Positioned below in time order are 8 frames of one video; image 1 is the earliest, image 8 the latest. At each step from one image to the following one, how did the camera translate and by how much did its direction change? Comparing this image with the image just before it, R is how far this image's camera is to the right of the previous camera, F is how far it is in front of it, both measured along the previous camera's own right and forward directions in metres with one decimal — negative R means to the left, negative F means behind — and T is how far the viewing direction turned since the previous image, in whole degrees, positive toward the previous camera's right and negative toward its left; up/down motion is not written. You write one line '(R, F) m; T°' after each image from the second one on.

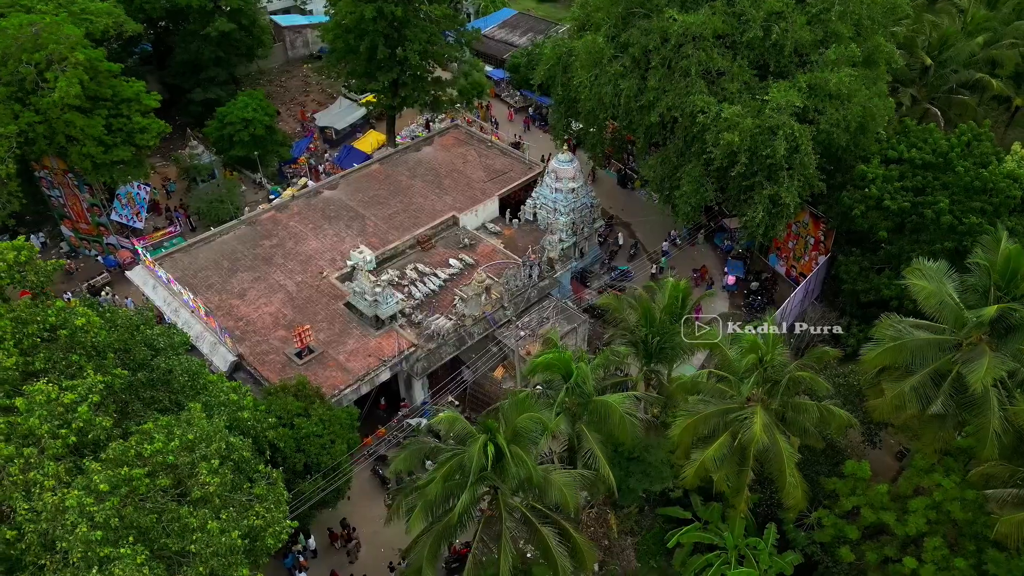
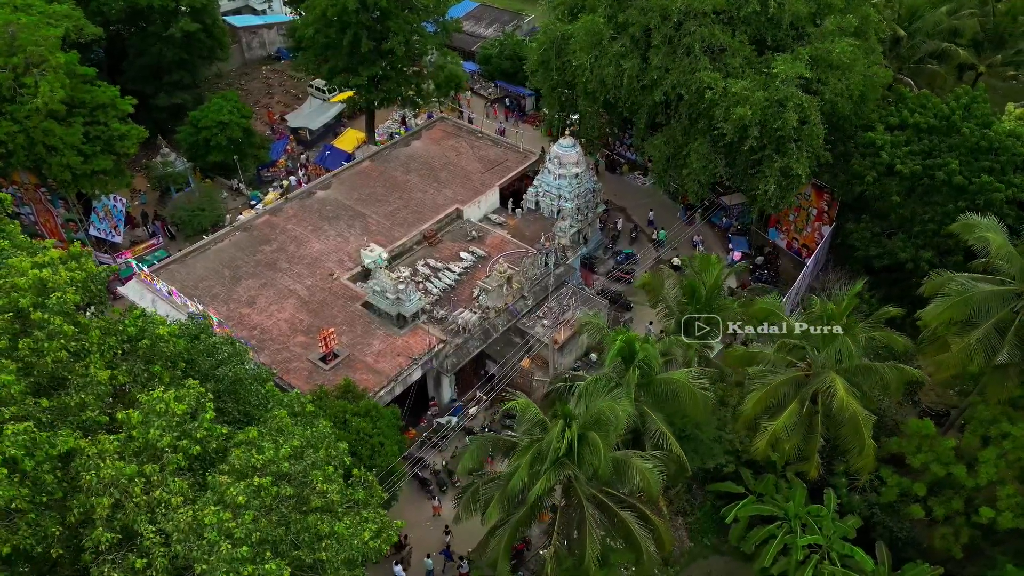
(-2.7, +0.7) m; +4°
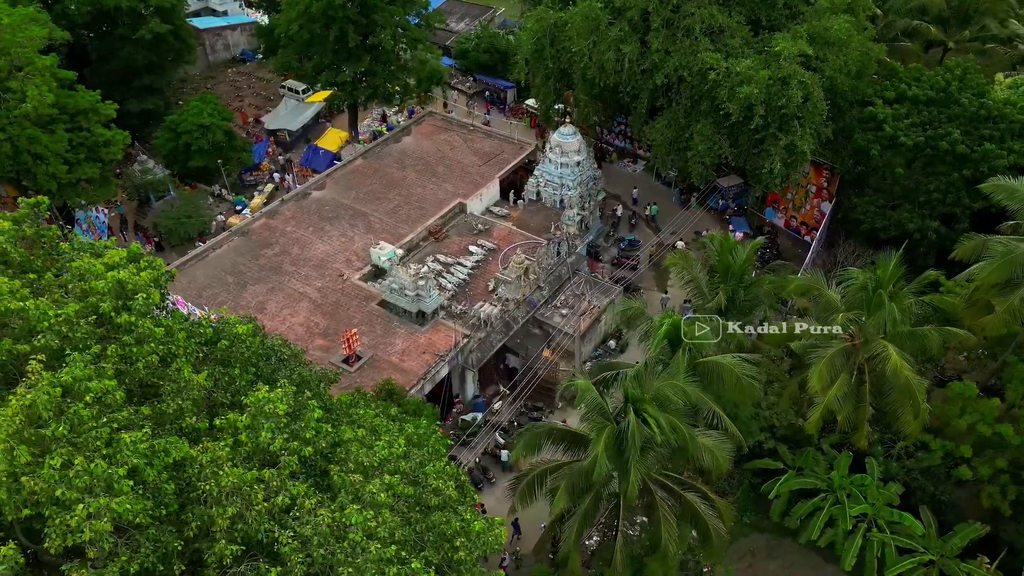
(-2.1, +0.5) m; +4°
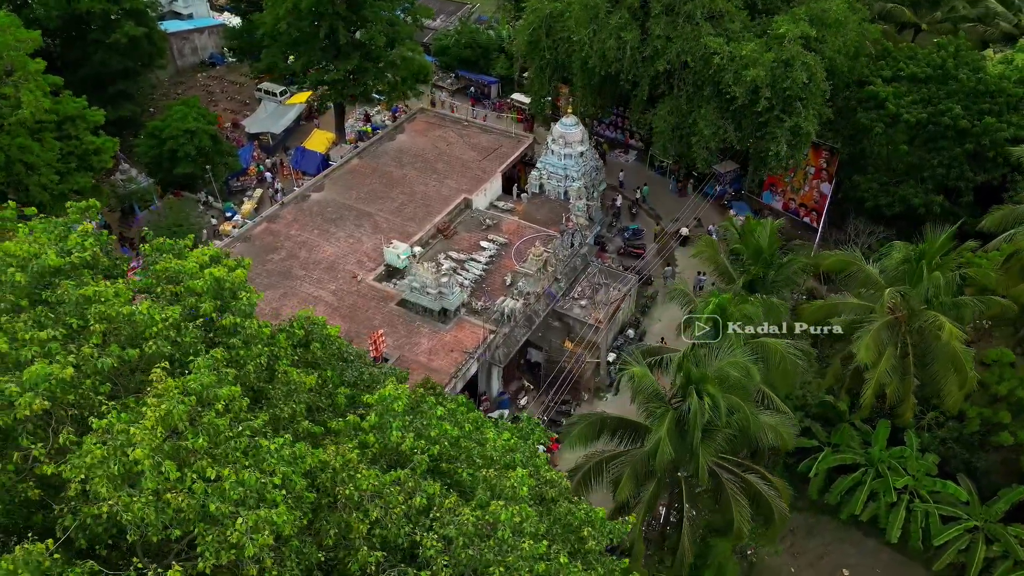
(-2.0, +0.4) m; +3°
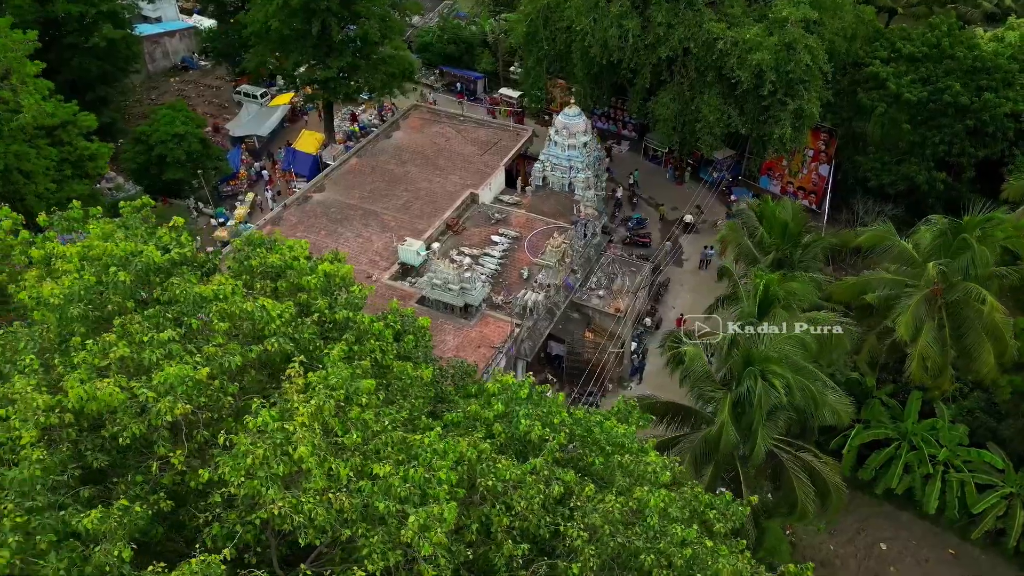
(-1.8, +0.4) m; +3°
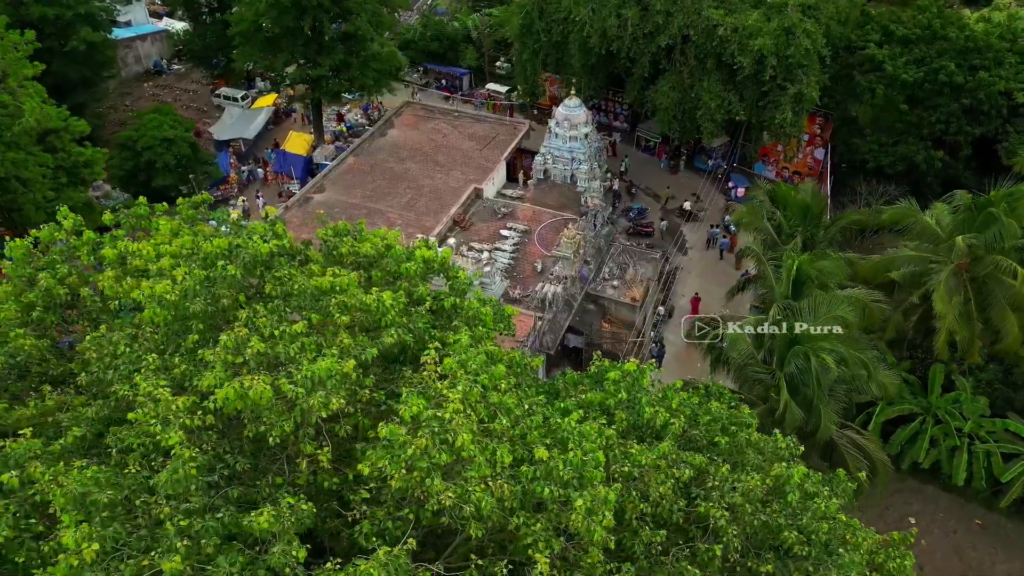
(-1.6, +0.3) m; +3°
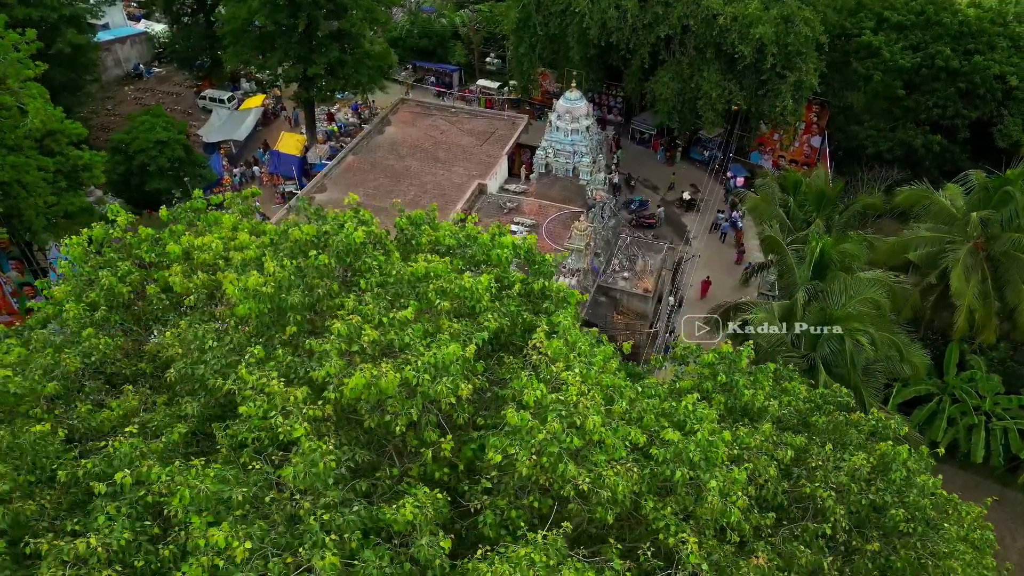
(-1.2, +0.2) m; +2°
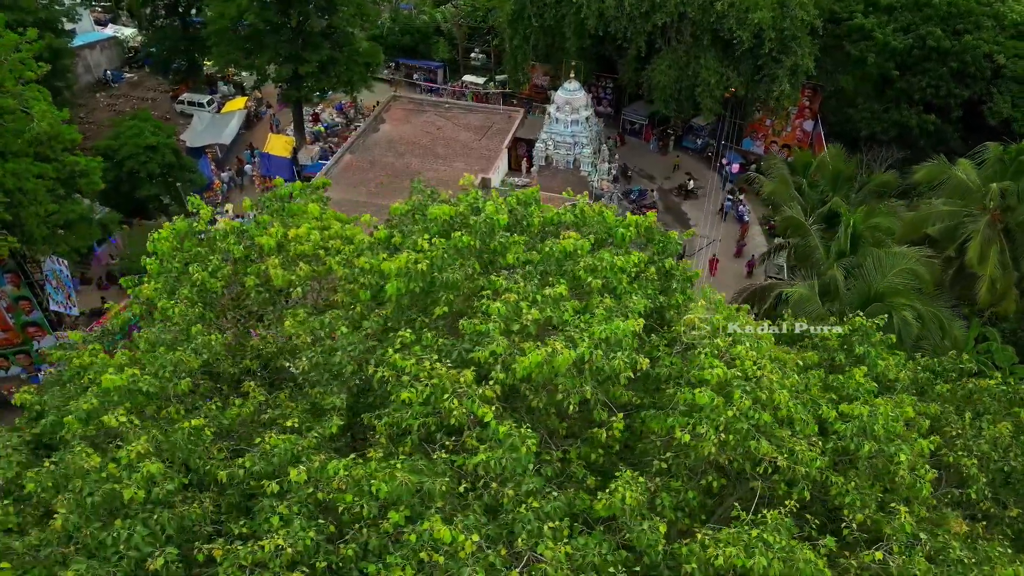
(-1.6, +0.3) m; +3°
